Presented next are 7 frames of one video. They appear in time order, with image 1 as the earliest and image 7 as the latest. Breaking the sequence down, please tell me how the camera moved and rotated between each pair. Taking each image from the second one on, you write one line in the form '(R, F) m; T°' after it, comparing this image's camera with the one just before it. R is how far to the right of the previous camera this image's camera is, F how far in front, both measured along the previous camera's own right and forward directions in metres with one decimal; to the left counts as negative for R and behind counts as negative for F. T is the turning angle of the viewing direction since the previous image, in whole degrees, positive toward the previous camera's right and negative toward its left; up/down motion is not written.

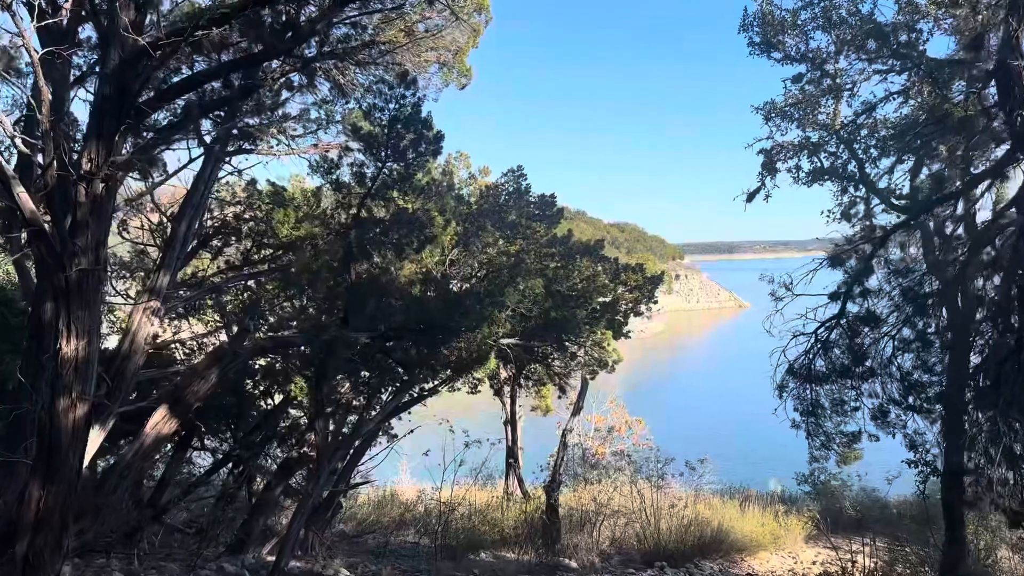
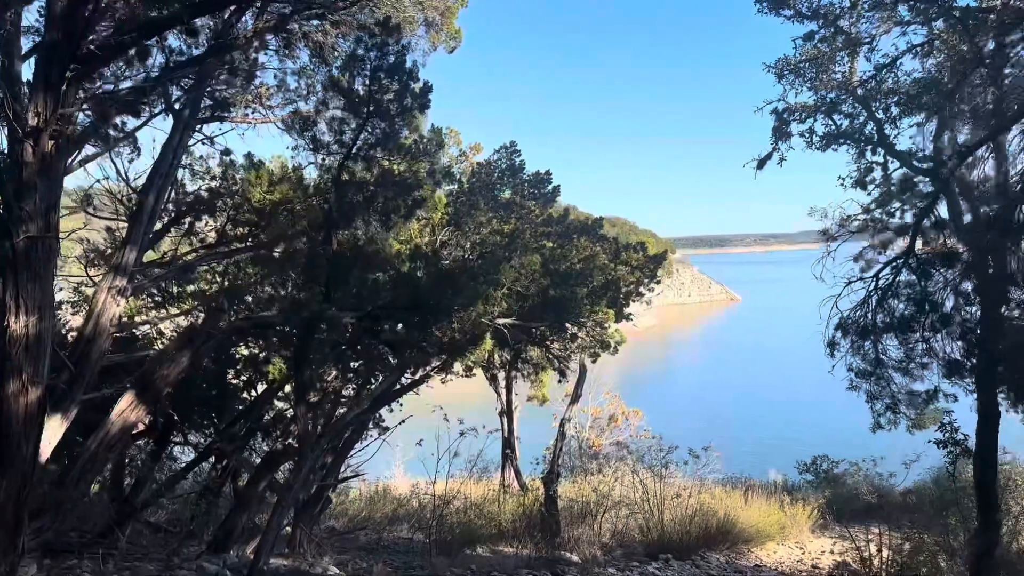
(0.0, +0.5) m; +1°
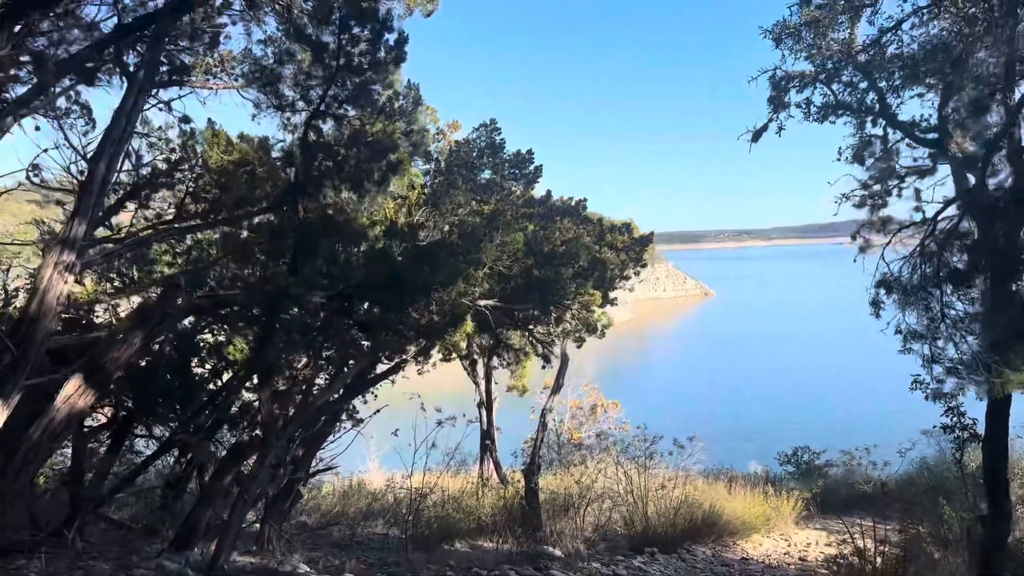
(0.0, +0.4) m; +2°
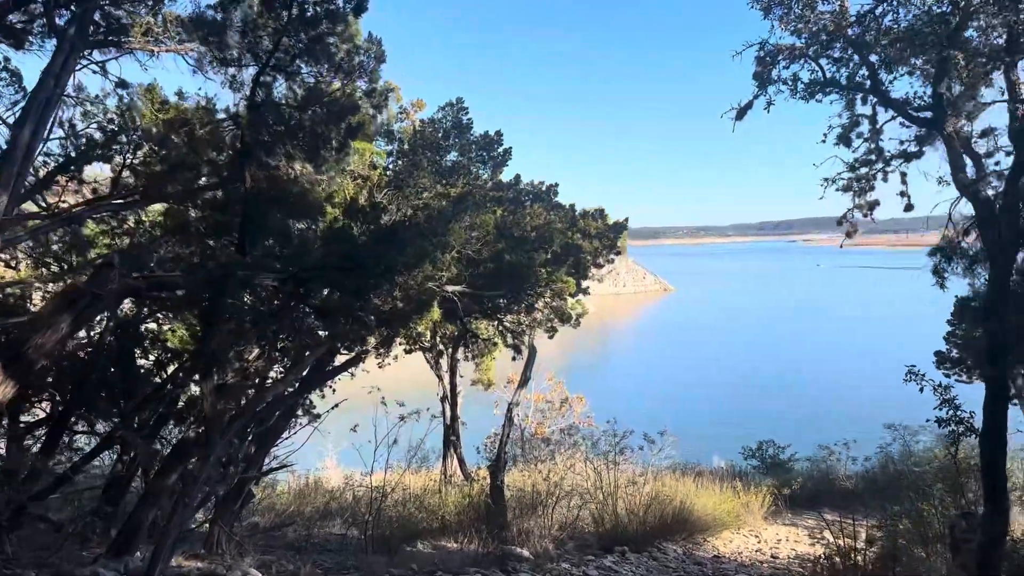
(-0.1, +0.4) m; +3°
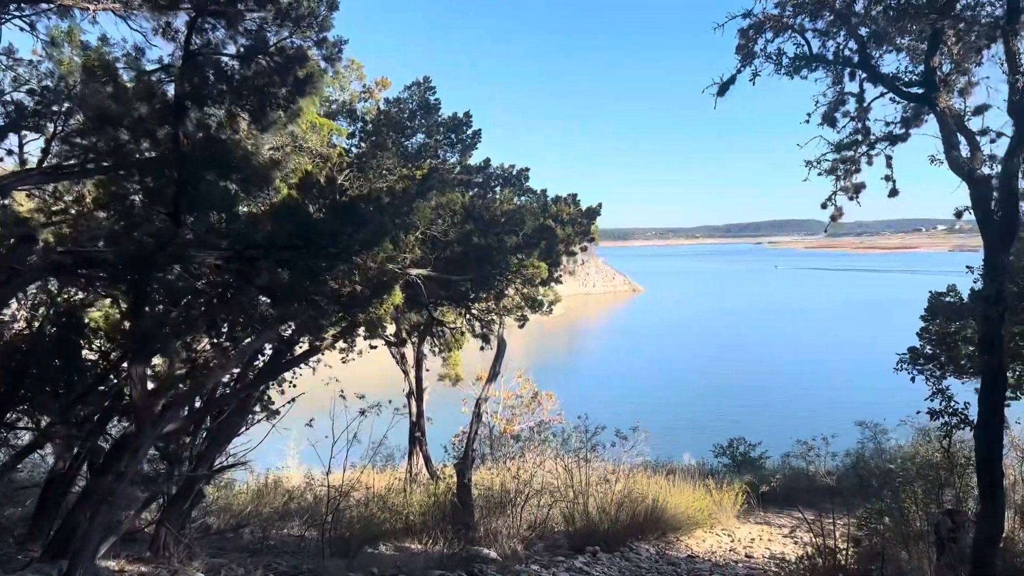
(0.0, +0.4) m; +2°
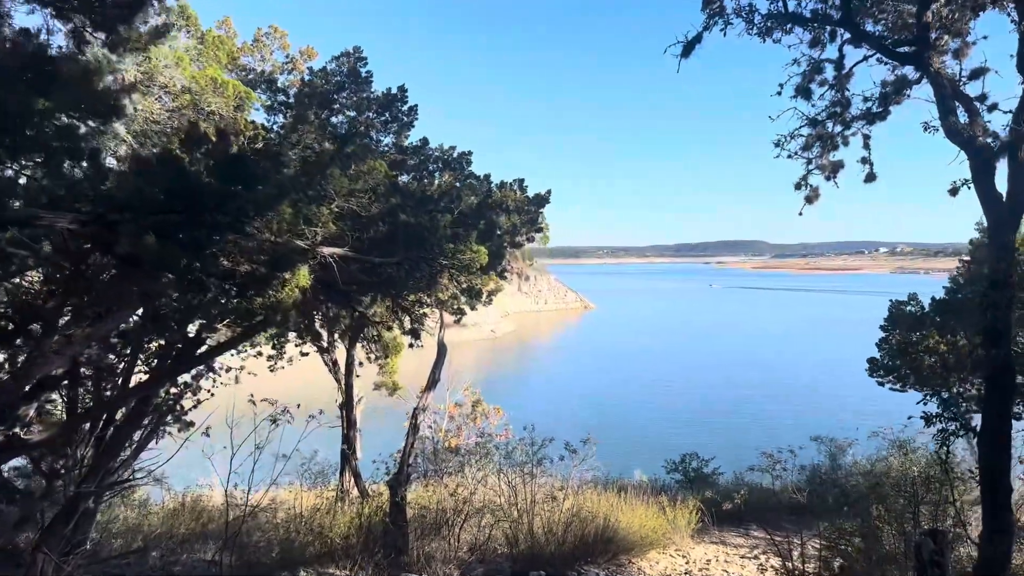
(+0.1, +0.8) m; +3°
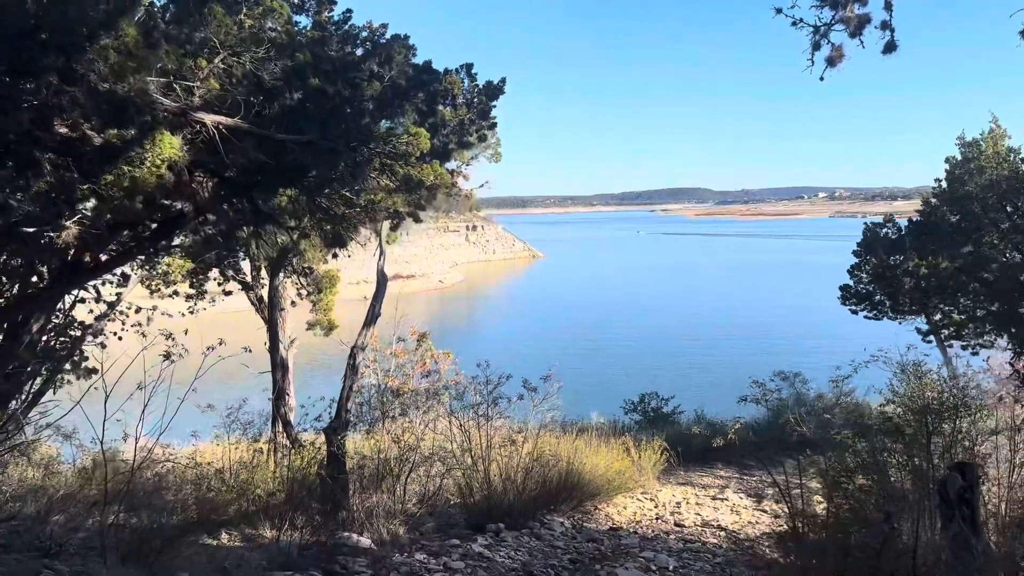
(0.0, +1.1) m; +4°
